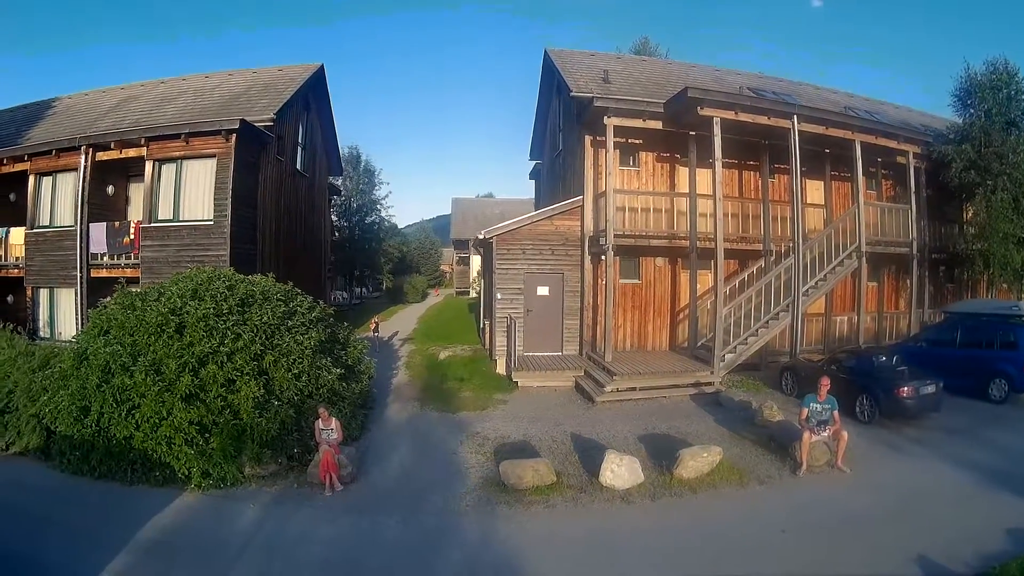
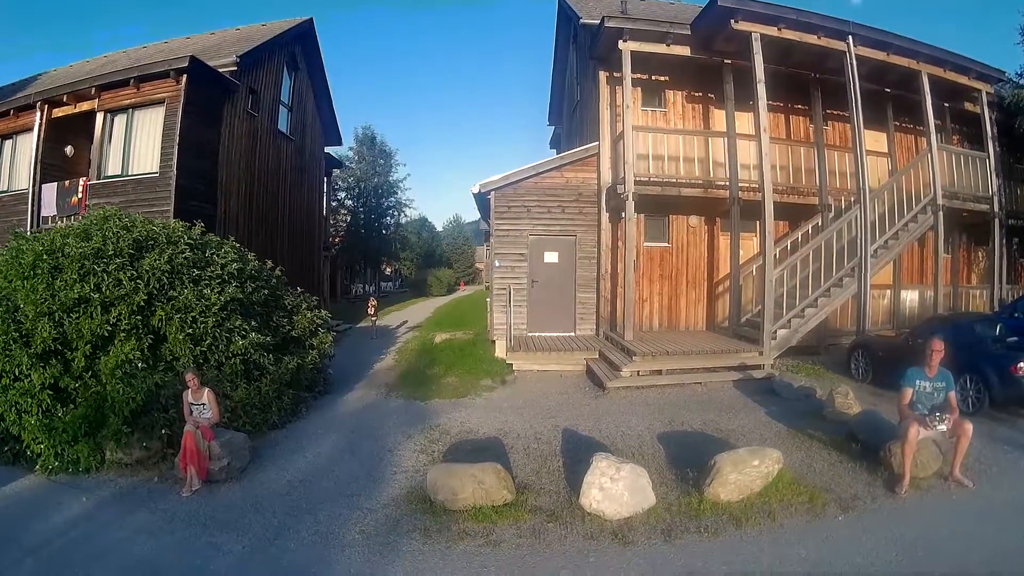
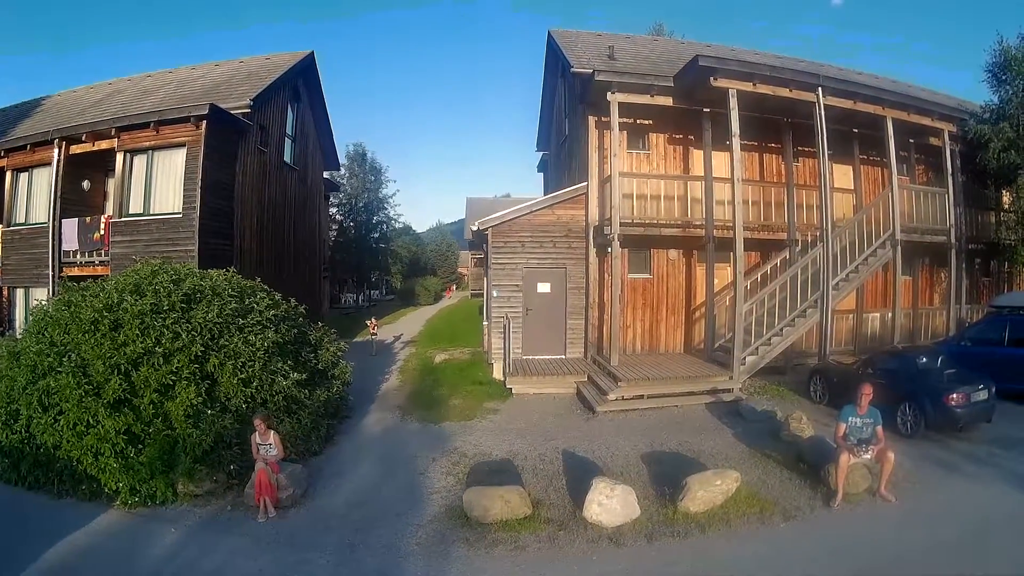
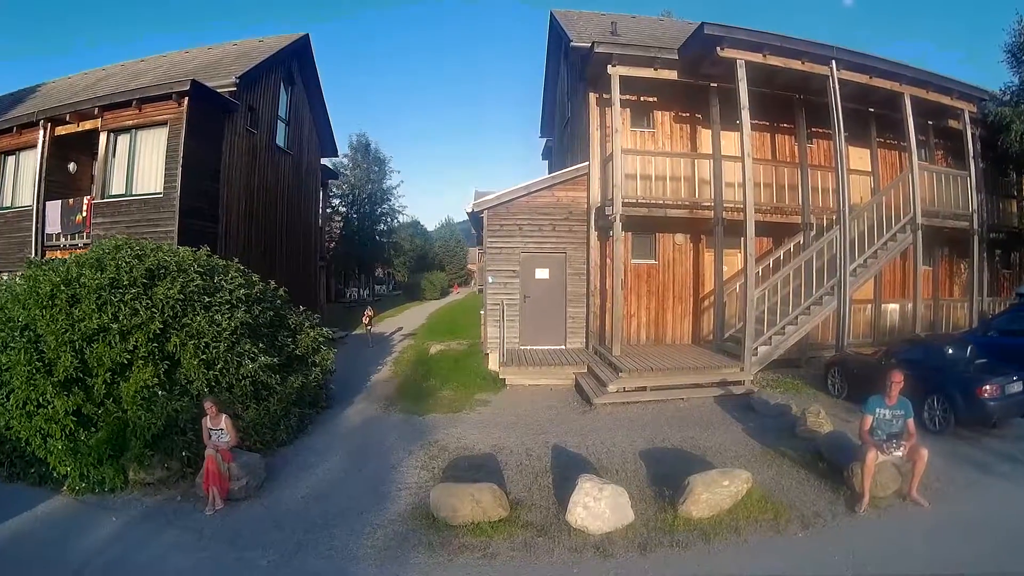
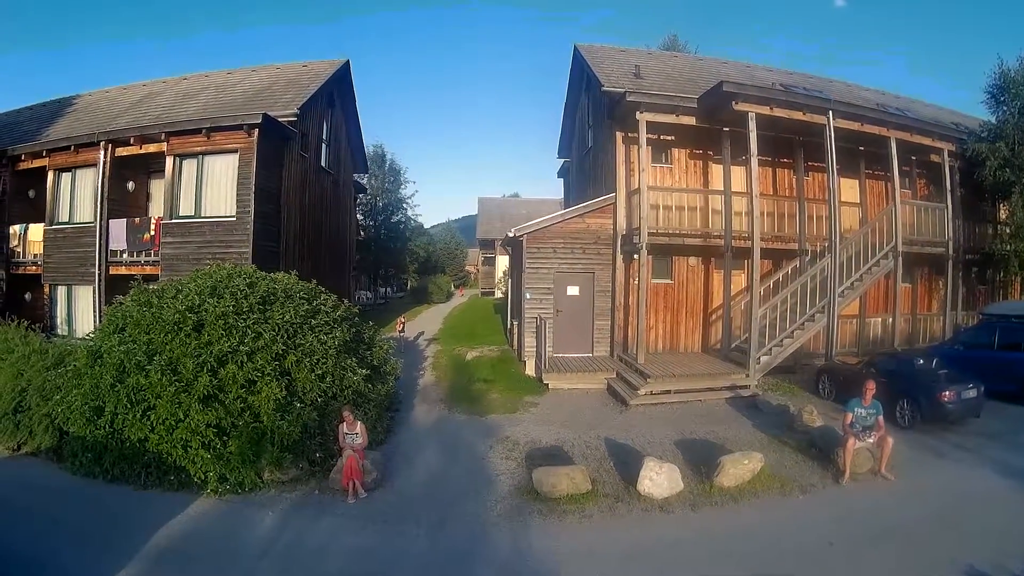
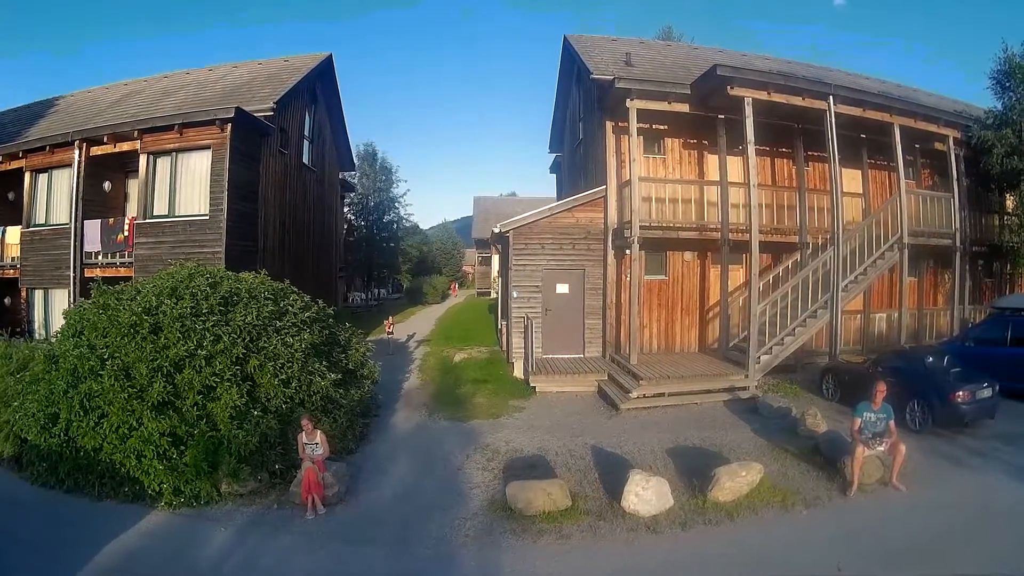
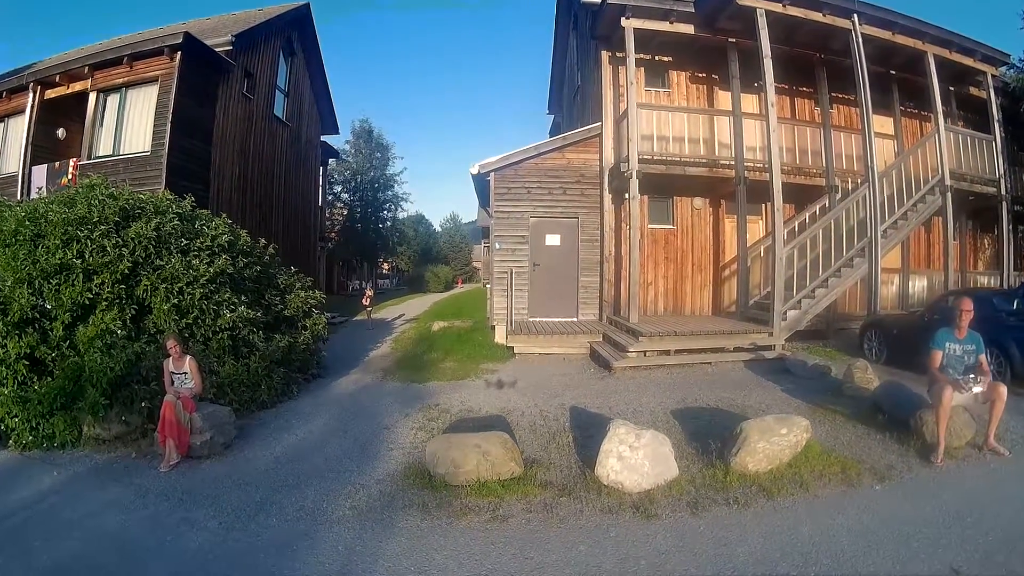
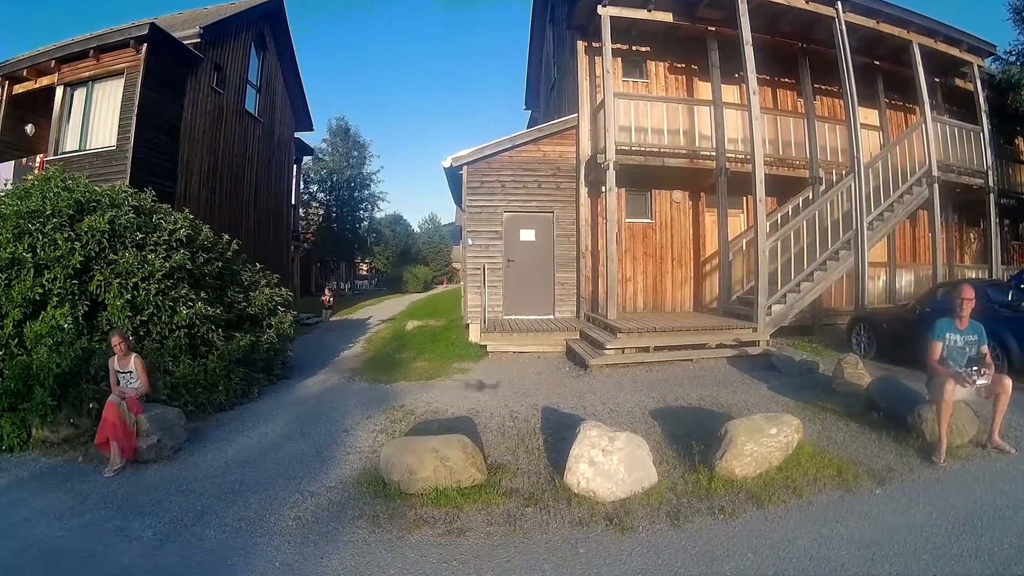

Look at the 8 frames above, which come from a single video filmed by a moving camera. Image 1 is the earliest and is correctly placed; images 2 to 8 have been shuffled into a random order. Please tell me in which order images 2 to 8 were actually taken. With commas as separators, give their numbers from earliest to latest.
5, 6, 3, 4, 2, 7, 8
